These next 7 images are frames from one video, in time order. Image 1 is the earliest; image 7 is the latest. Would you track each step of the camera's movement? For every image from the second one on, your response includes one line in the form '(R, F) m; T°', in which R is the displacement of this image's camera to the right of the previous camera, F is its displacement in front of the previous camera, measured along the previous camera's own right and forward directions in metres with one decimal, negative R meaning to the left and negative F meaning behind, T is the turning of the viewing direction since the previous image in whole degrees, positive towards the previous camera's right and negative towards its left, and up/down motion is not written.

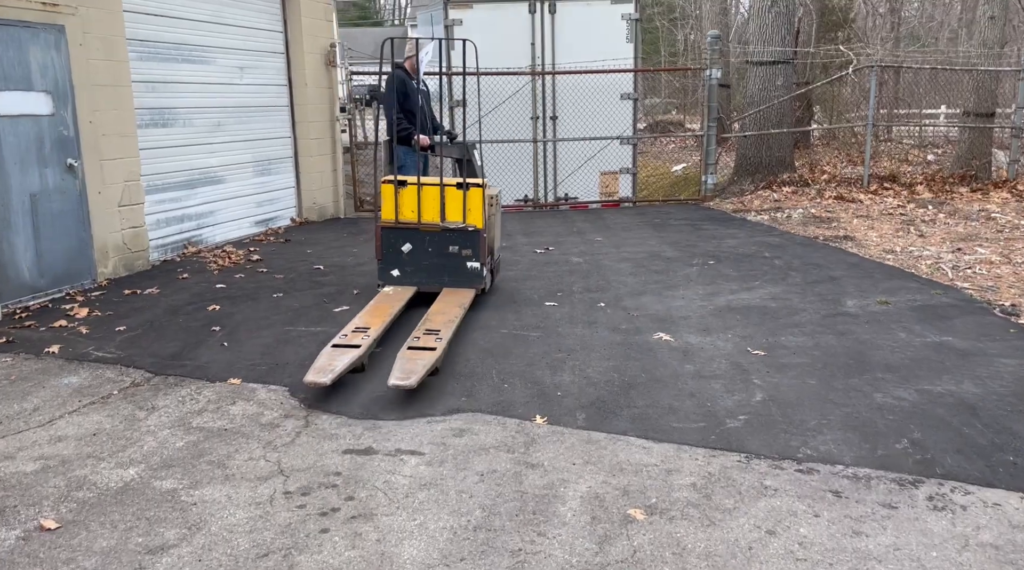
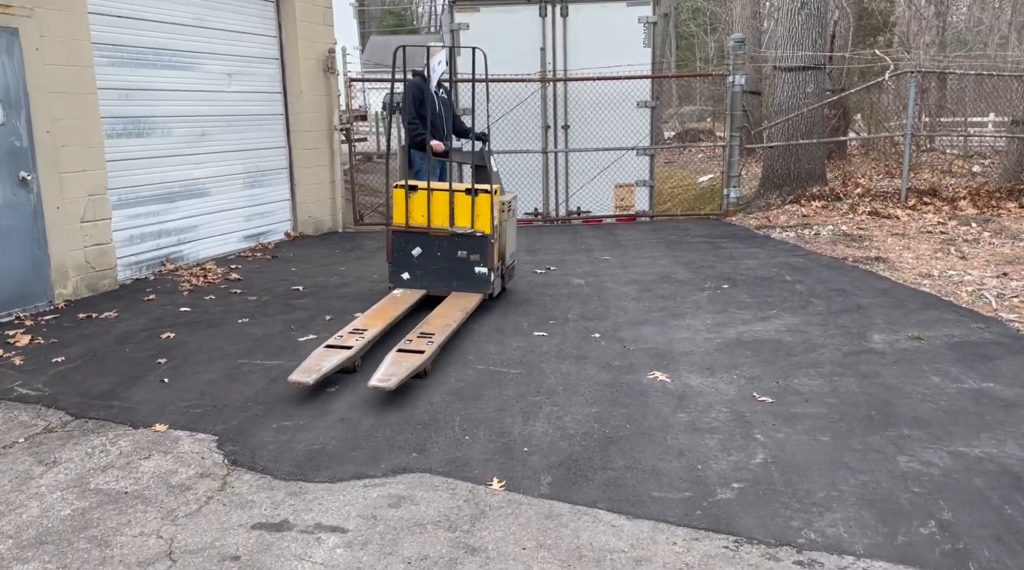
(+0.4, +0.7) m; -2°
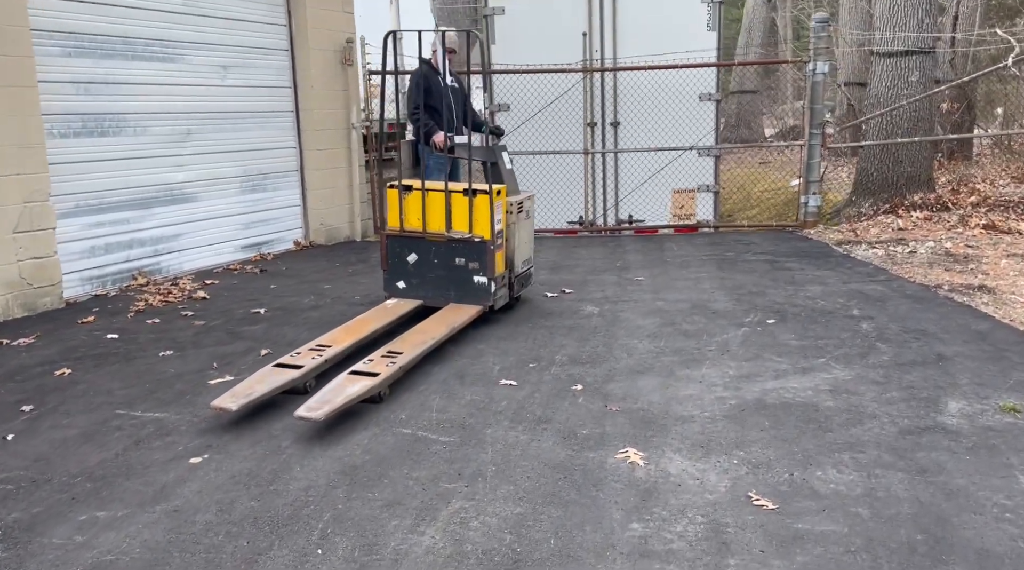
(+0.9, +1.4) m; -8°
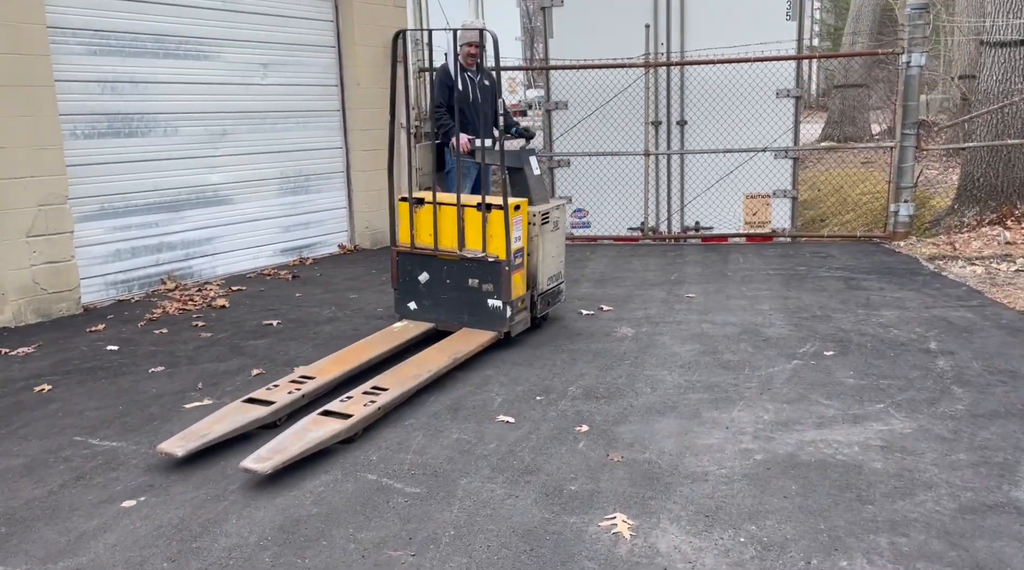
(+0.6, +0.6) m; -7°
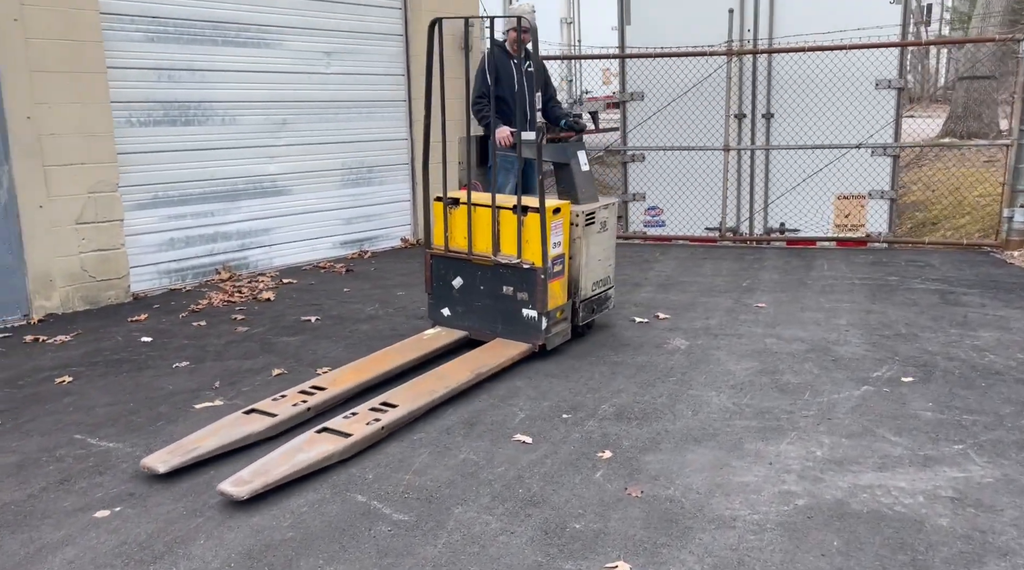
(+0.4, +0.4) m; -7°
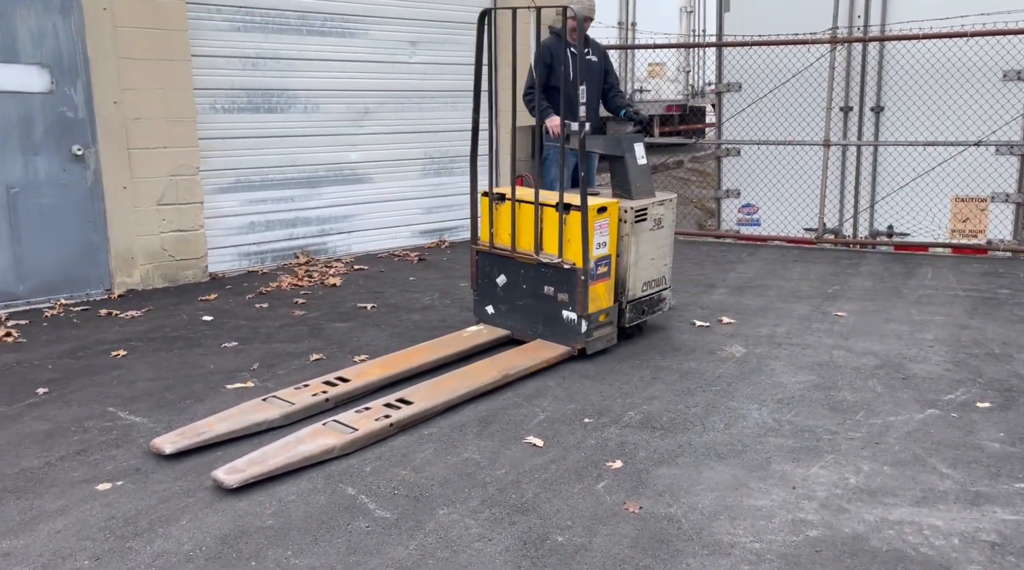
(+0.6, +0.2) m; -9°
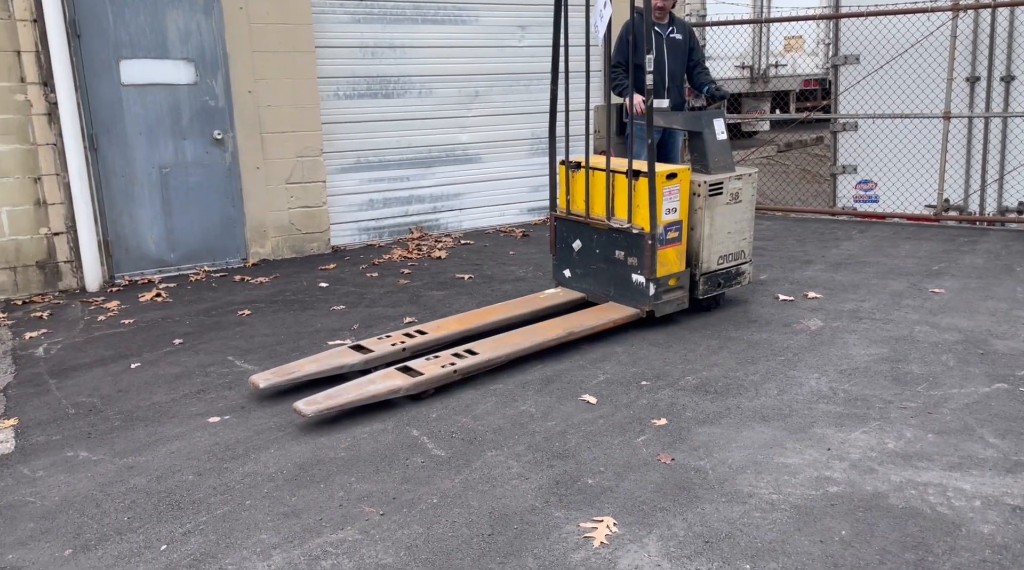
(+0.5, -0.3) m; -10°
